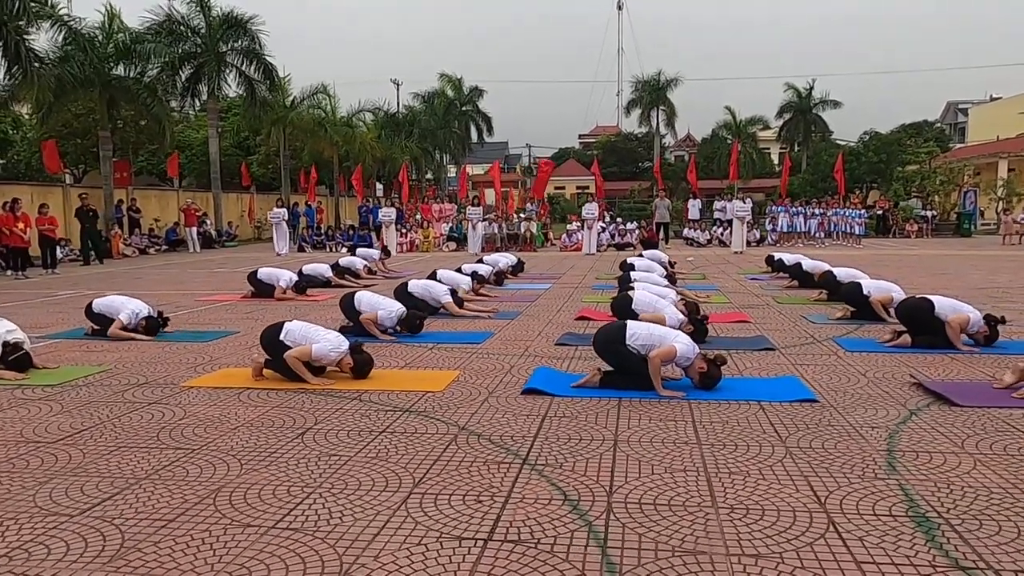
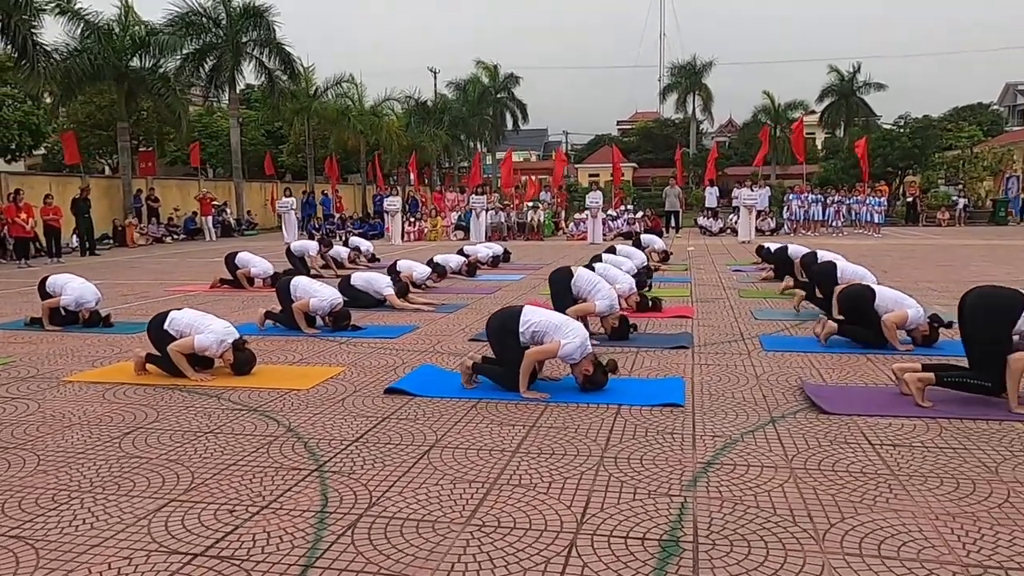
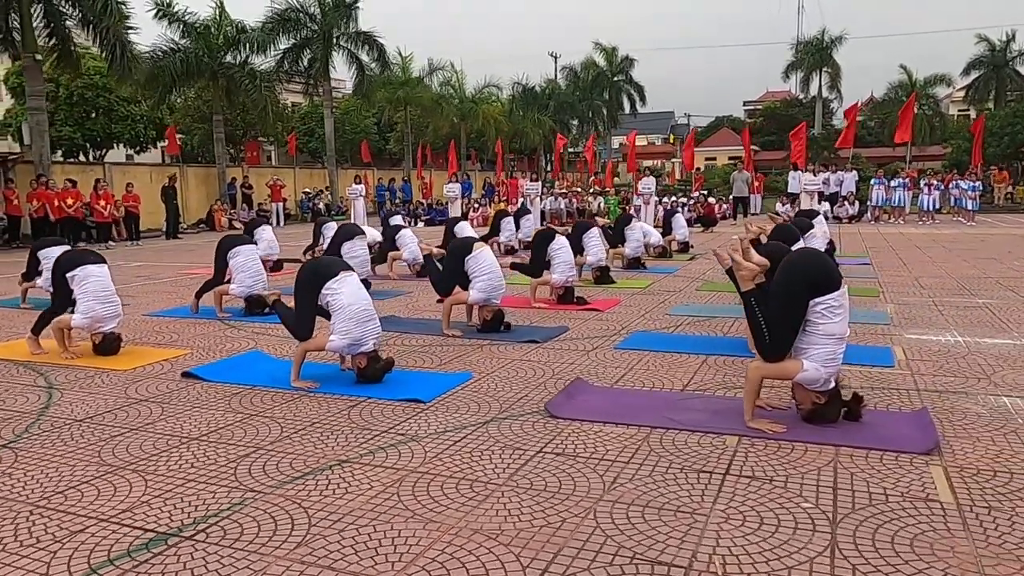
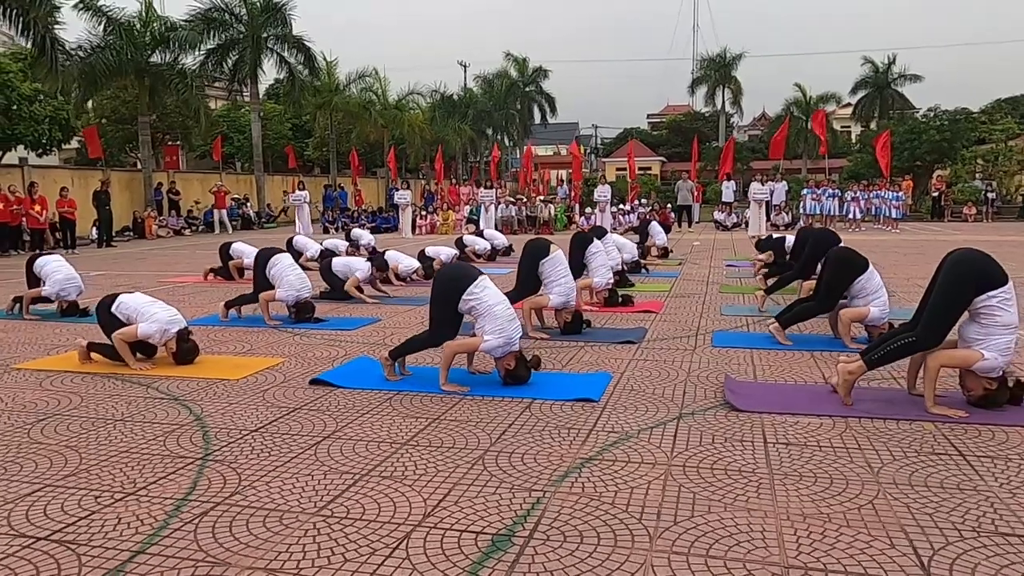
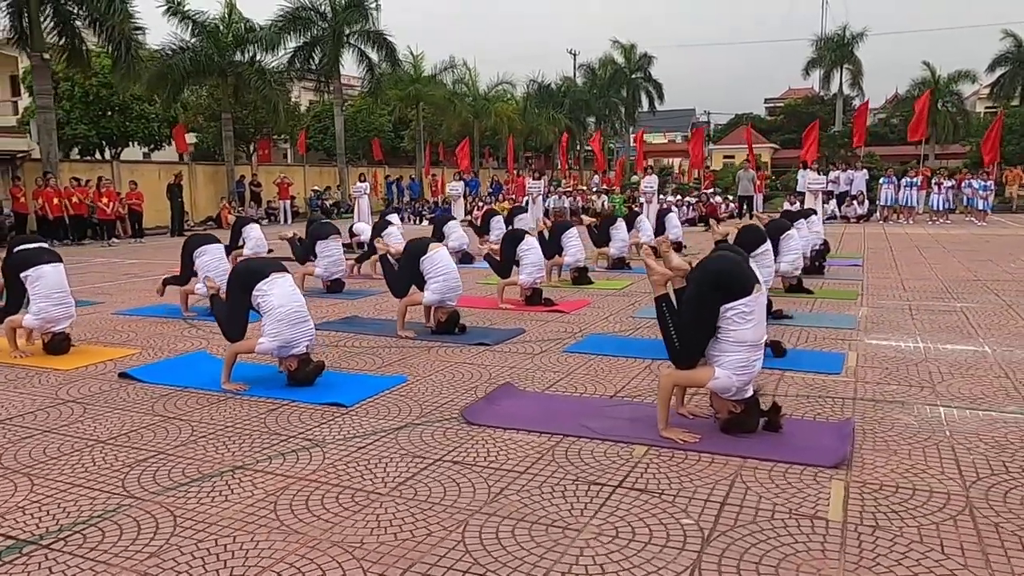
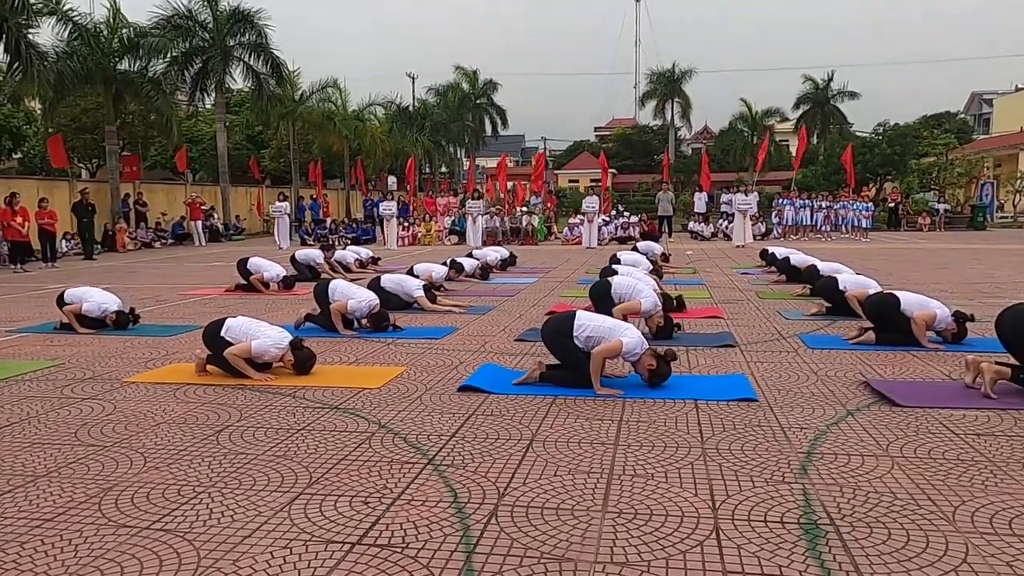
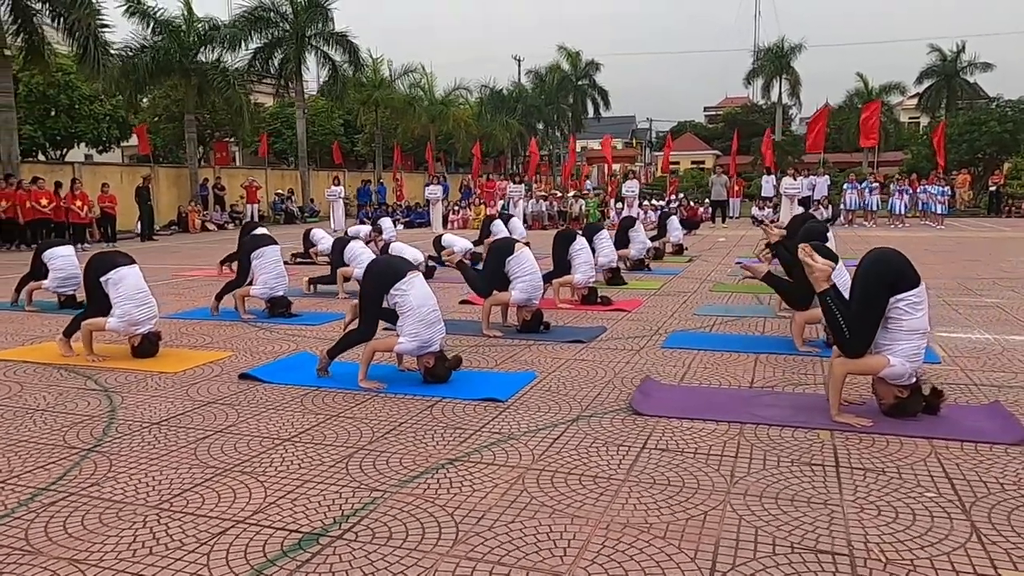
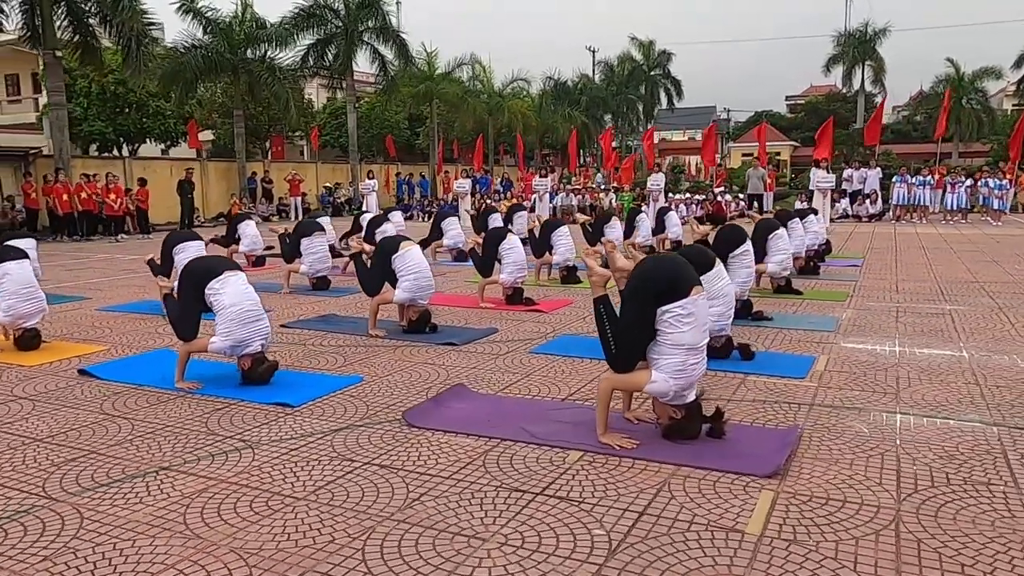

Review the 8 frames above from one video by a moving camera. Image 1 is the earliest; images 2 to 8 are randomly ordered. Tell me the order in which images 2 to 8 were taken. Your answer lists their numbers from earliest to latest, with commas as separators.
6, 2, 4, 7, 3, 5, 8
